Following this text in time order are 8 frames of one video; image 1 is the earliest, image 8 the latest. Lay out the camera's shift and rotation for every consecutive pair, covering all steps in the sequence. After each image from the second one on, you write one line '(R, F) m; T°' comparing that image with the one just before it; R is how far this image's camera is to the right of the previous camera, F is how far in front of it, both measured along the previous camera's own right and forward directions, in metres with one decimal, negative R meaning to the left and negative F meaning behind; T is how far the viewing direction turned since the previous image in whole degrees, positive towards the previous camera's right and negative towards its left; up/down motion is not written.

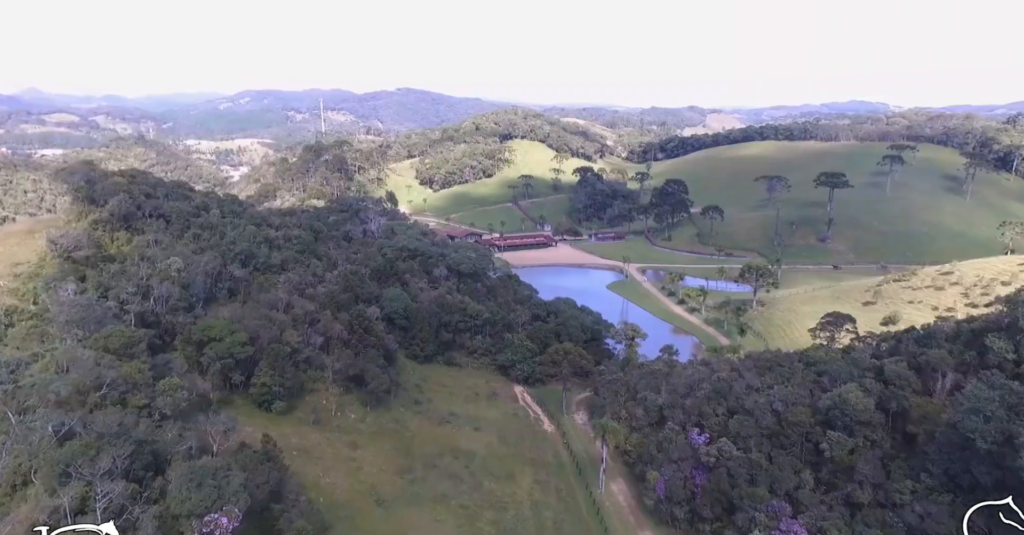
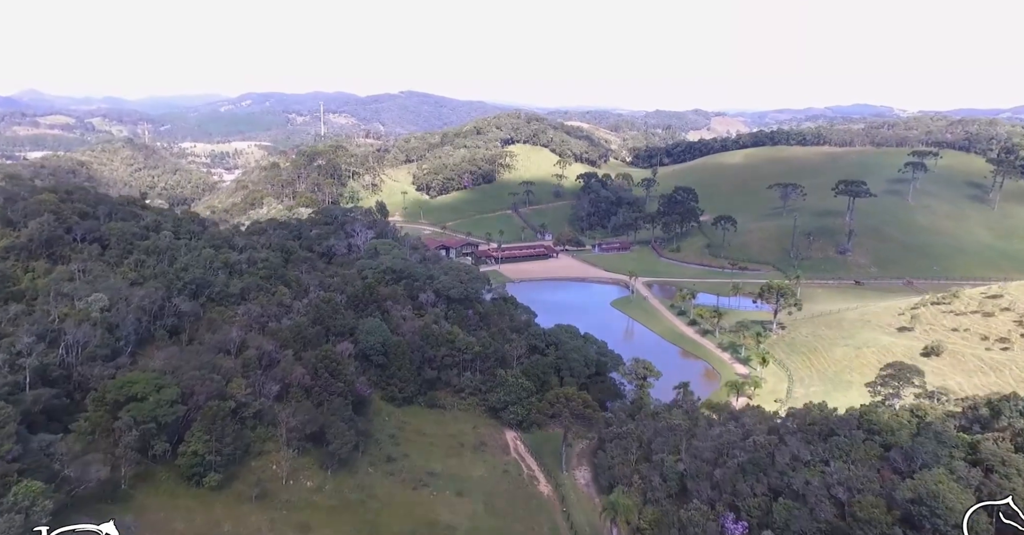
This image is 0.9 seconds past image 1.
(+0.5, +7.3) m; 0°
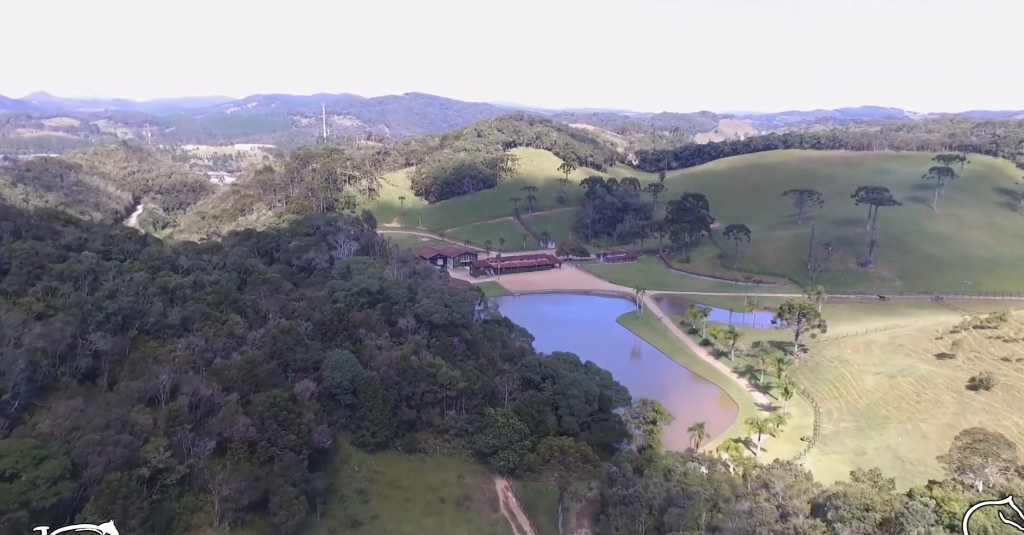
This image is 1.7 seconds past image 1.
(+1.1, +6.8) m; -1°
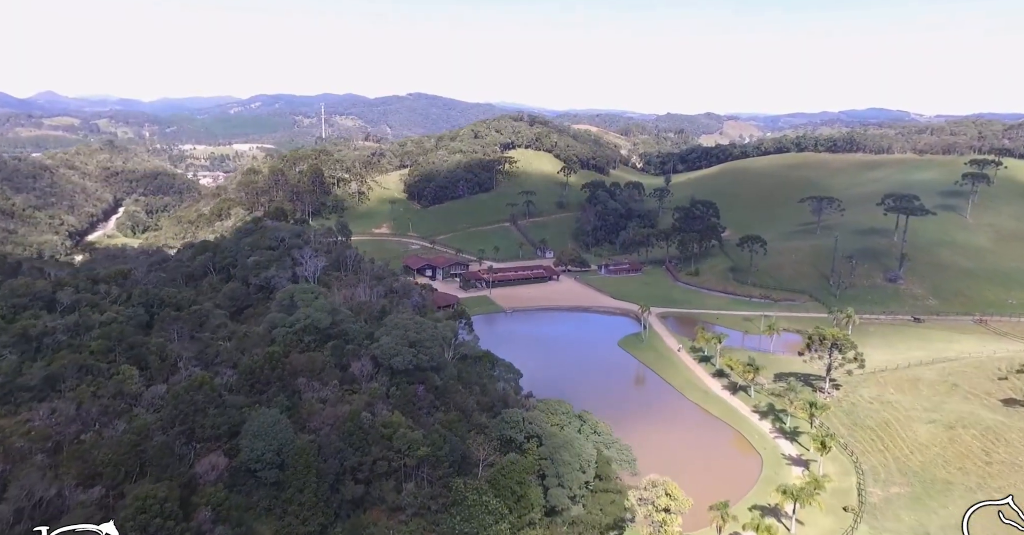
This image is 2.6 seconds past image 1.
(+1.6, +9.7) m; 0°
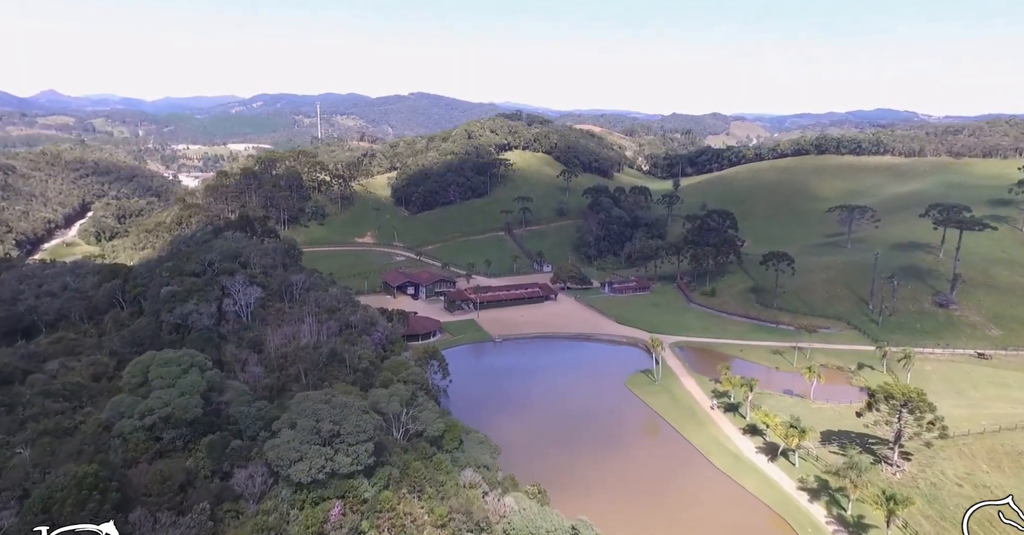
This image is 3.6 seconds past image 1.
(+1.8, +13.6) m; 0°
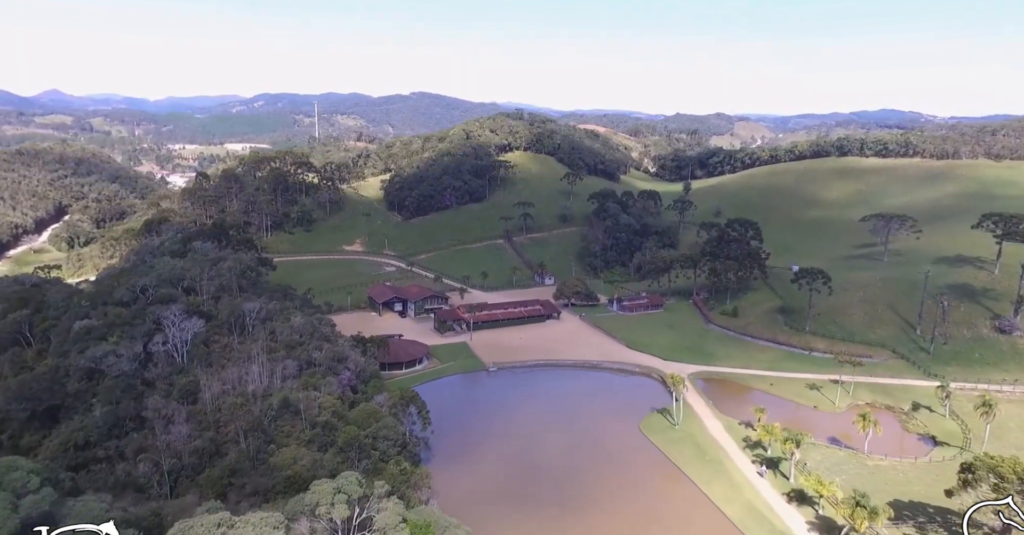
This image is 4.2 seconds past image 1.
(+0.5, +10.3) m; 0°
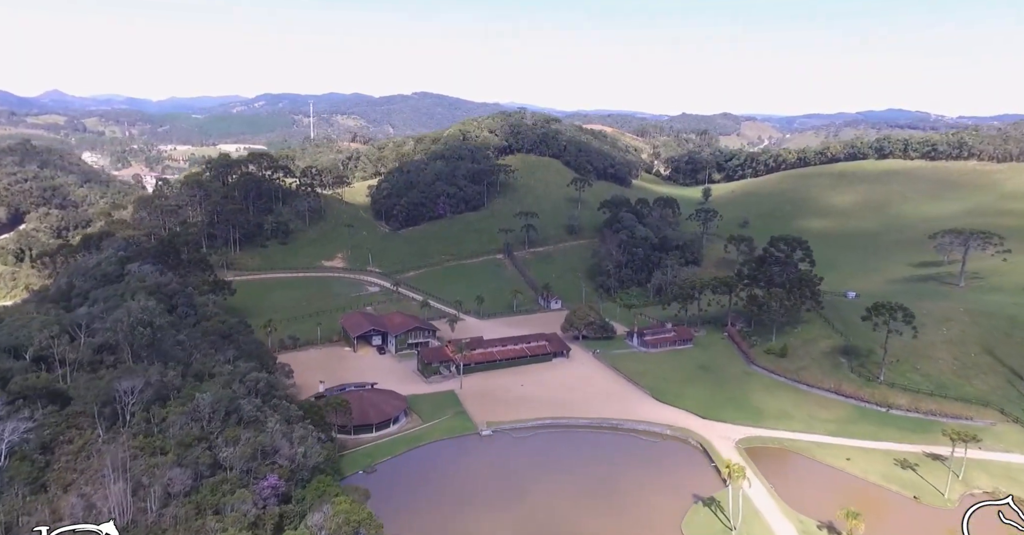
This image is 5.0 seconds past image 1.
(+0.3, +15.9) m; 0°
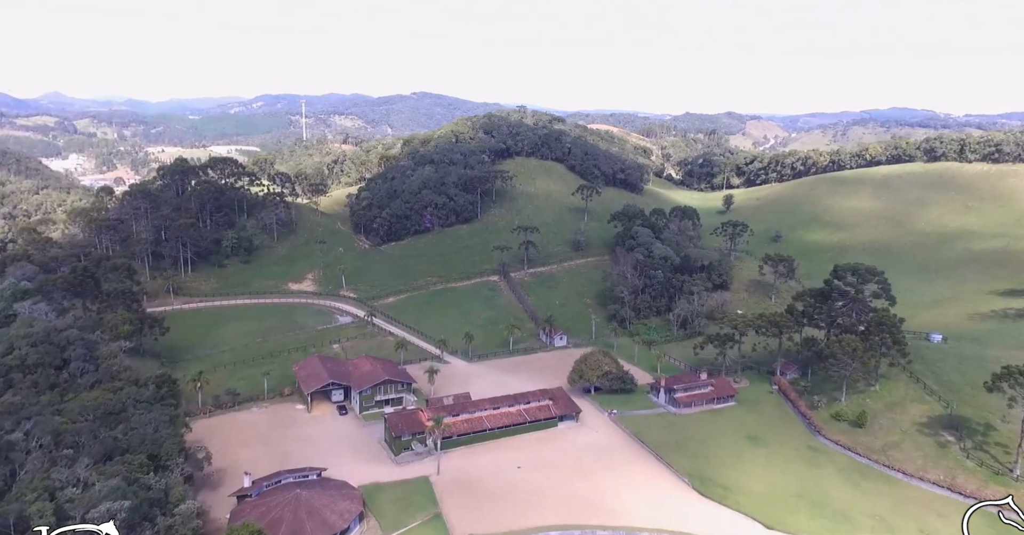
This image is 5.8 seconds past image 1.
(+0.7, +16.9) m; 0°
